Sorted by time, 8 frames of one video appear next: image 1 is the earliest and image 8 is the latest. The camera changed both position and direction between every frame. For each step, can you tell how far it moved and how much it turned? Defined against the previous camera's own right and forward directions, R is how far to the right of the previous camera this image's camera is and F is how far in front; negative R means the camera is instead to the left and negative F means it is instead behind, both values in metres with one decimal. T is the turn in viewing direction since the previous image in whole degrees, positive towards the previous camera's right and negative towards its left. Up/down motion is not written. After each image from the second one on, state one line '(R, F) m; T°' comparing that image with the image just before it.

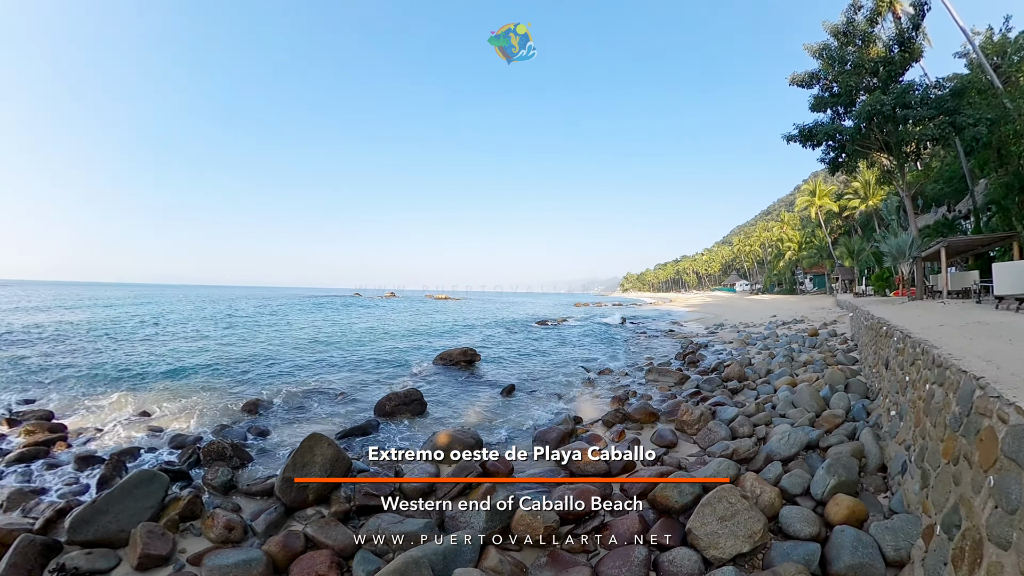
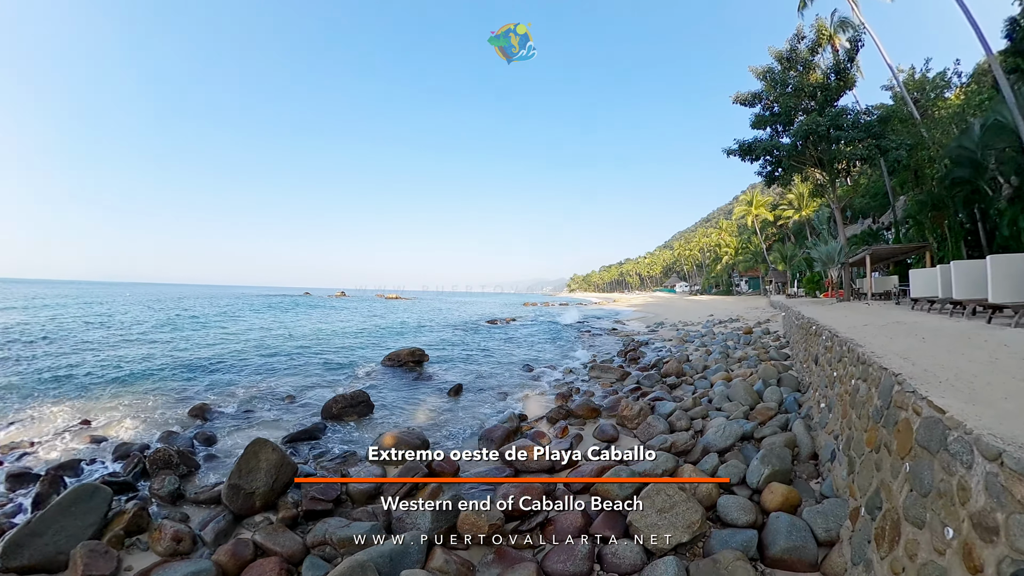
(0.0, +0.1) m; +6°
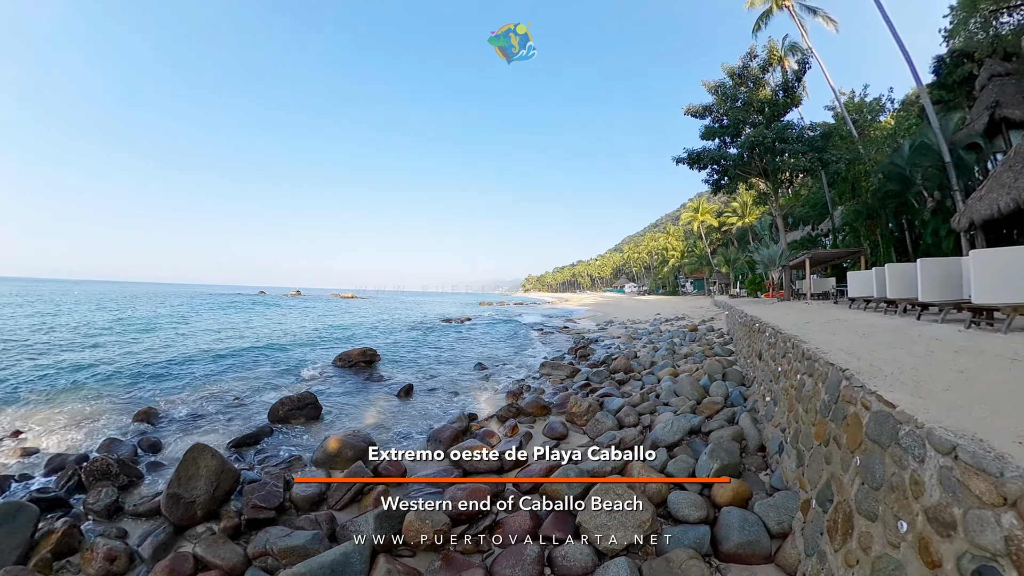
(+0.1, +0.3) m; +5°
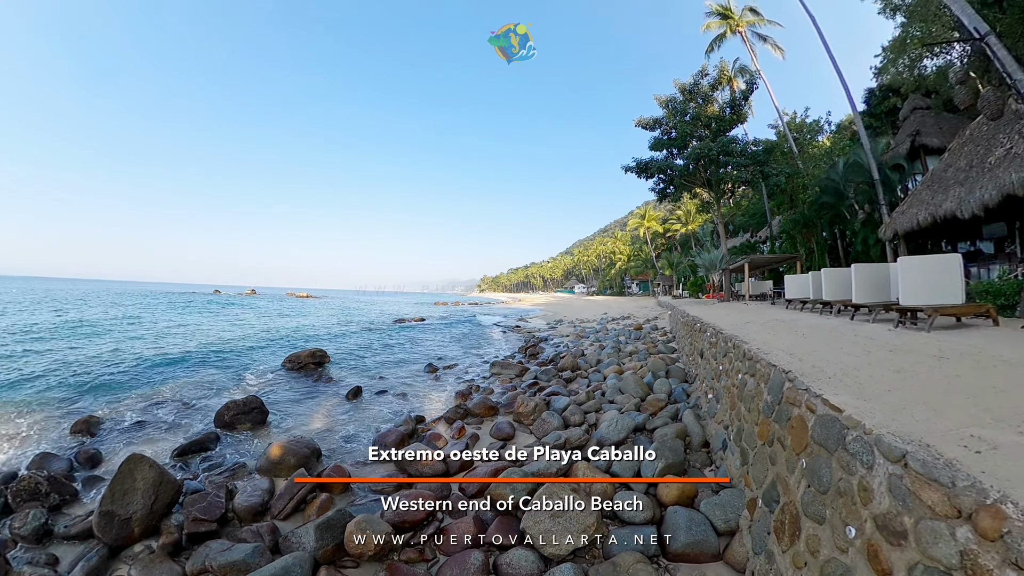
(+0.1, +0.2) m; +5°
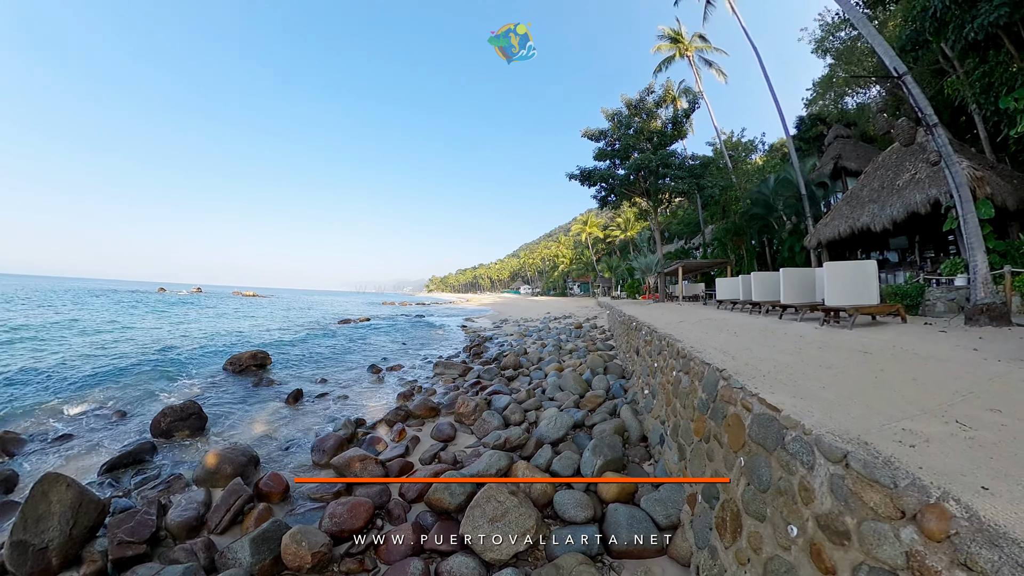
(+0.1, +0.2) m; +5°
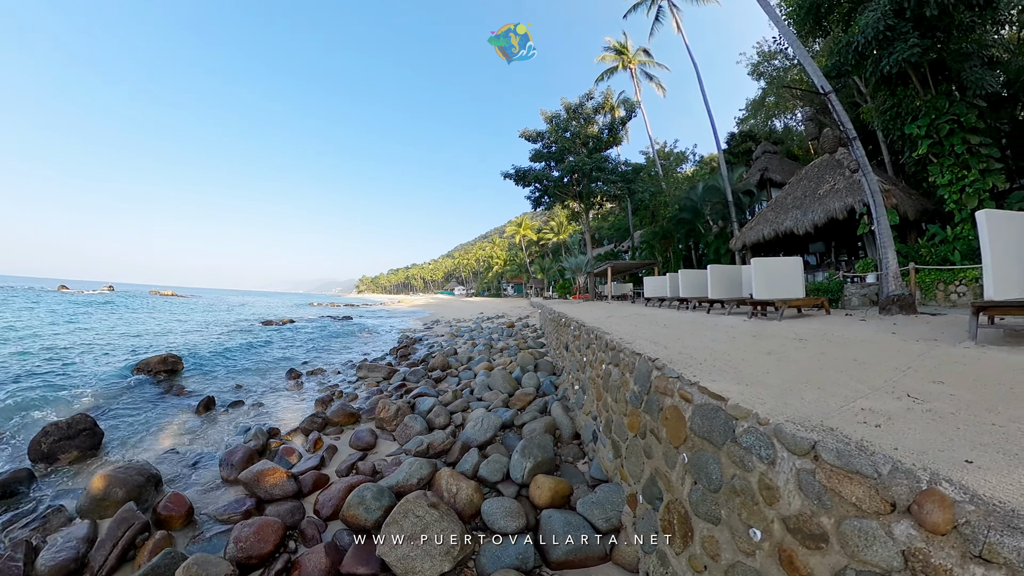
(+0.1, +0.4) m; +7°
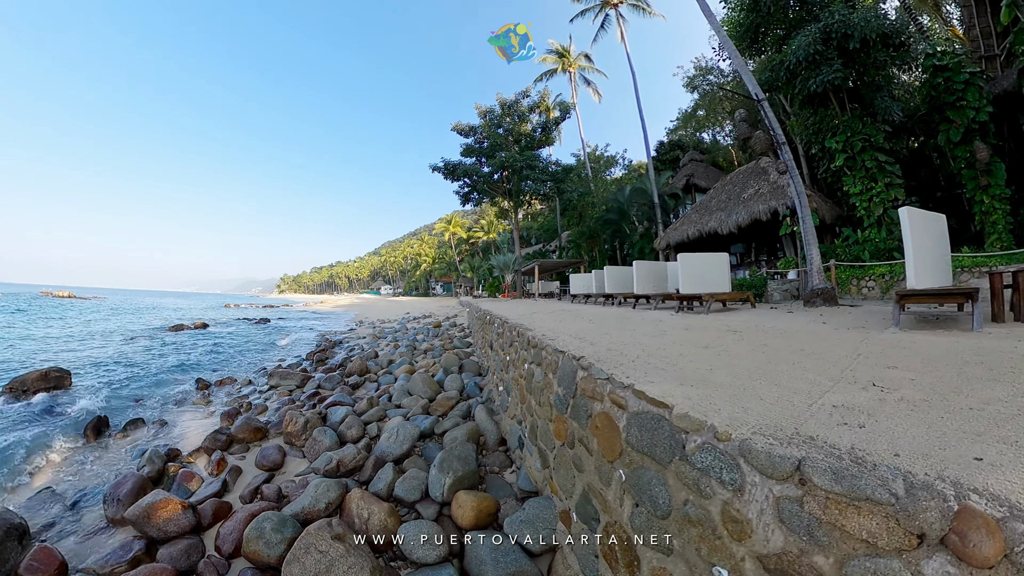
(+0.1, +0.4) m; +7°
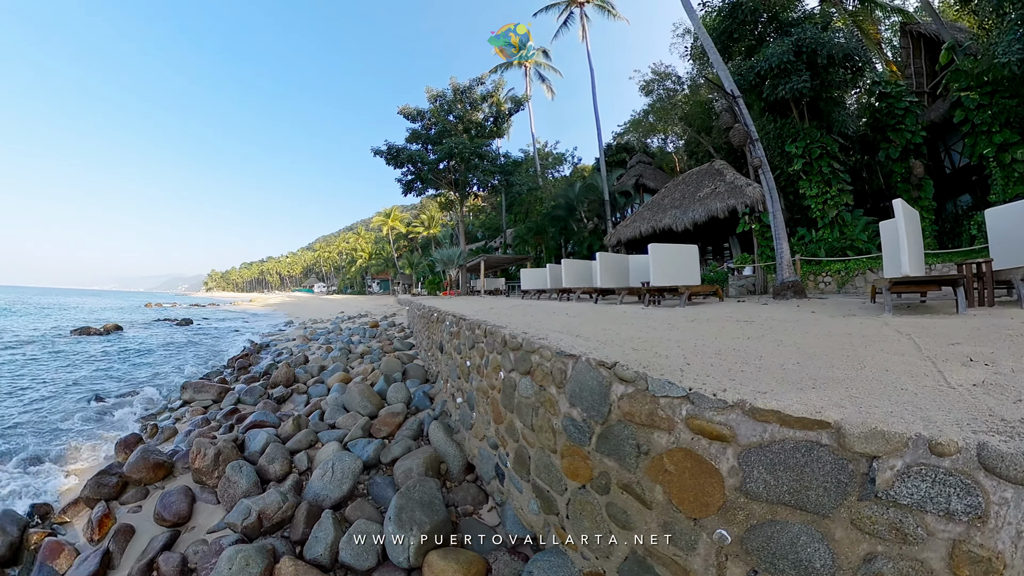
(-0.3, +0.8) m; +6°
